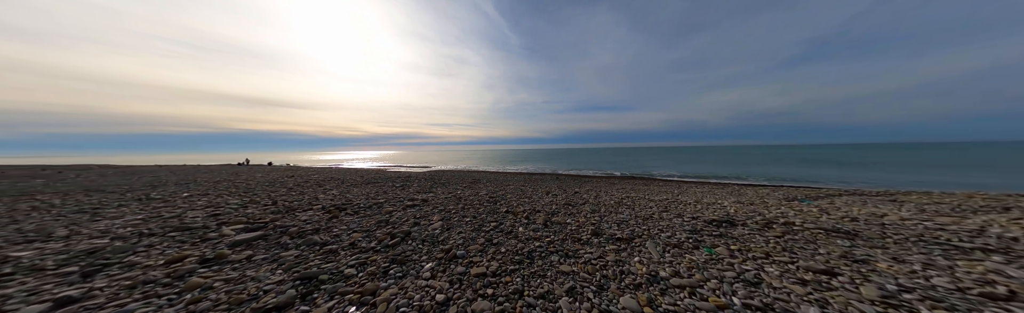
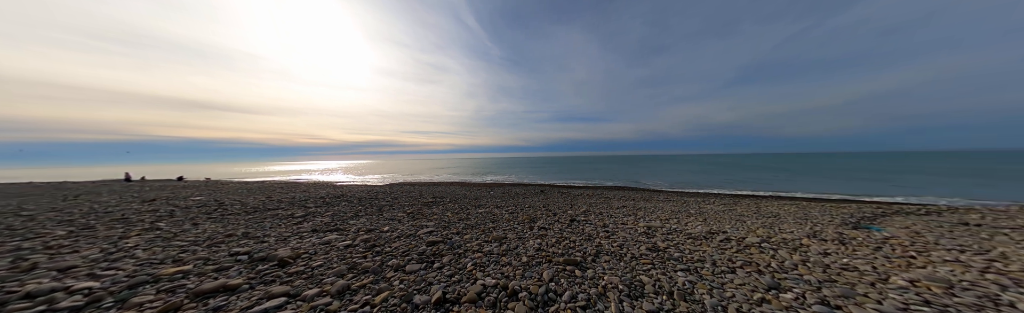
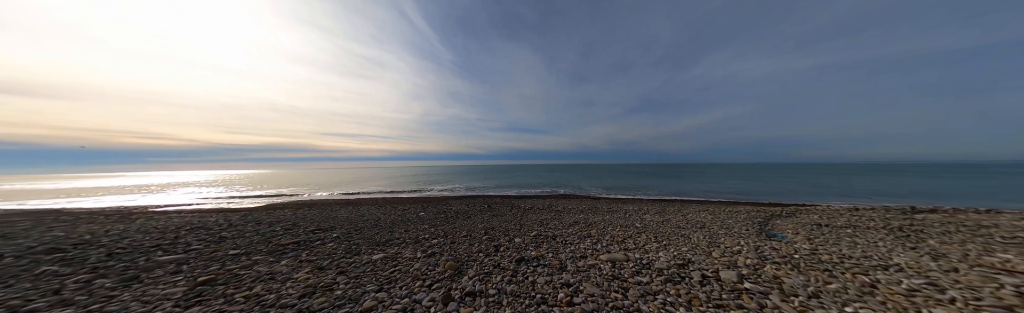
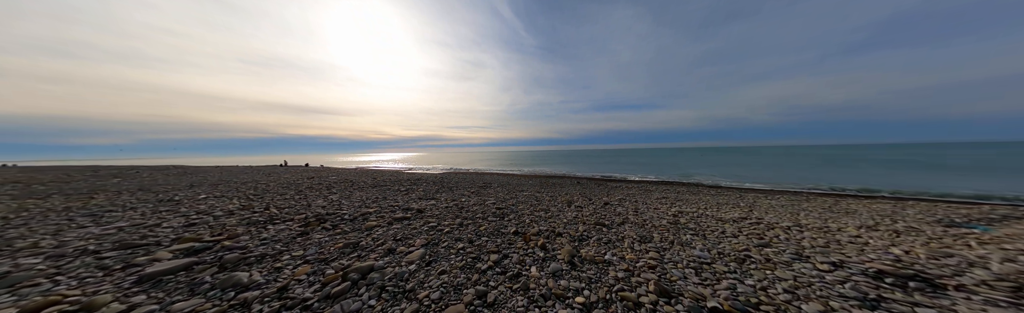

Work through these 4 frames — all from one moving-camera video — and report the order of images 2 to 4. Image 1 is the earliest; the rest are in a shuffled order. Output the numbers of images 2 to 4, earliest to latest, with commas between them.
4, 2, 3
